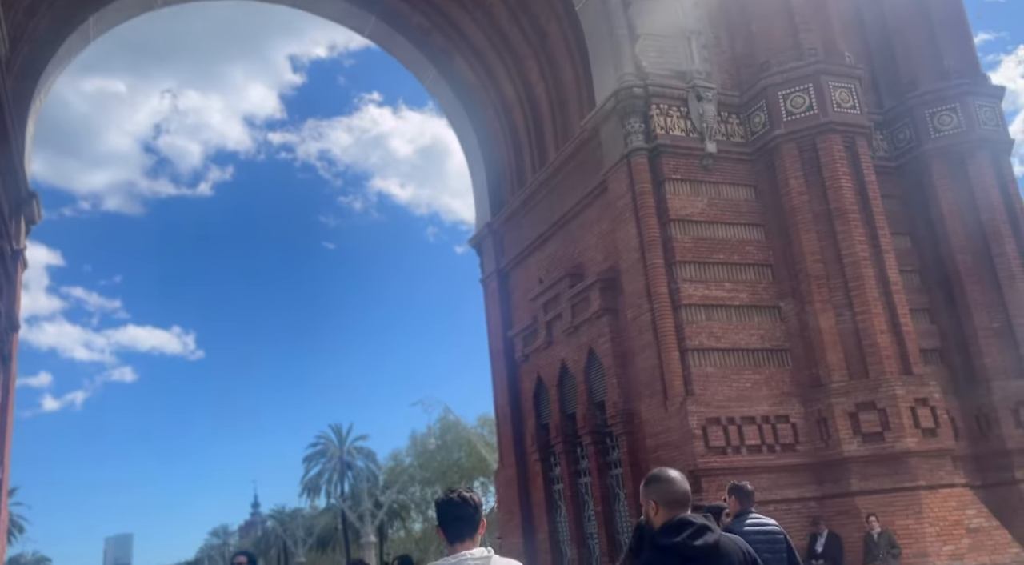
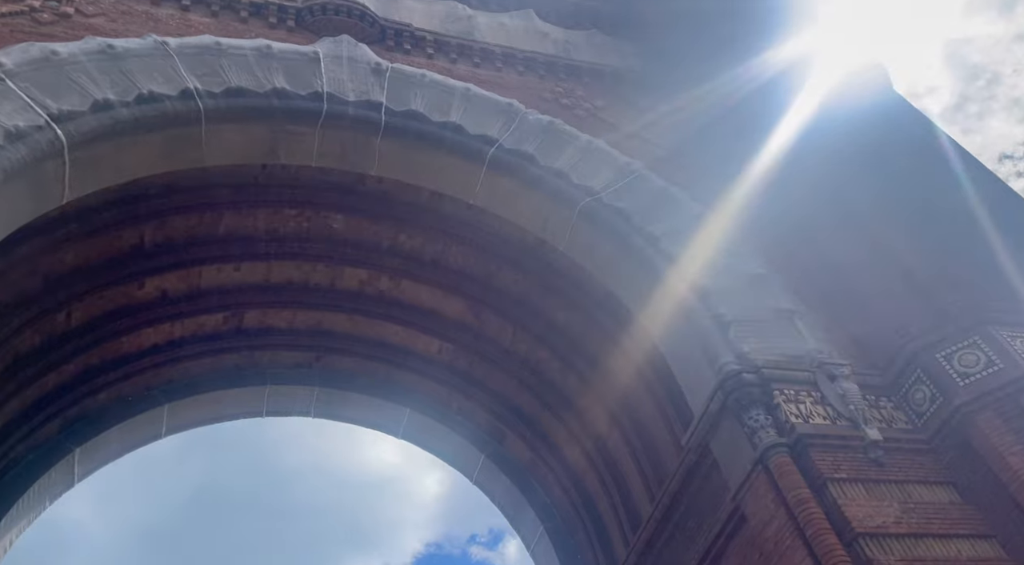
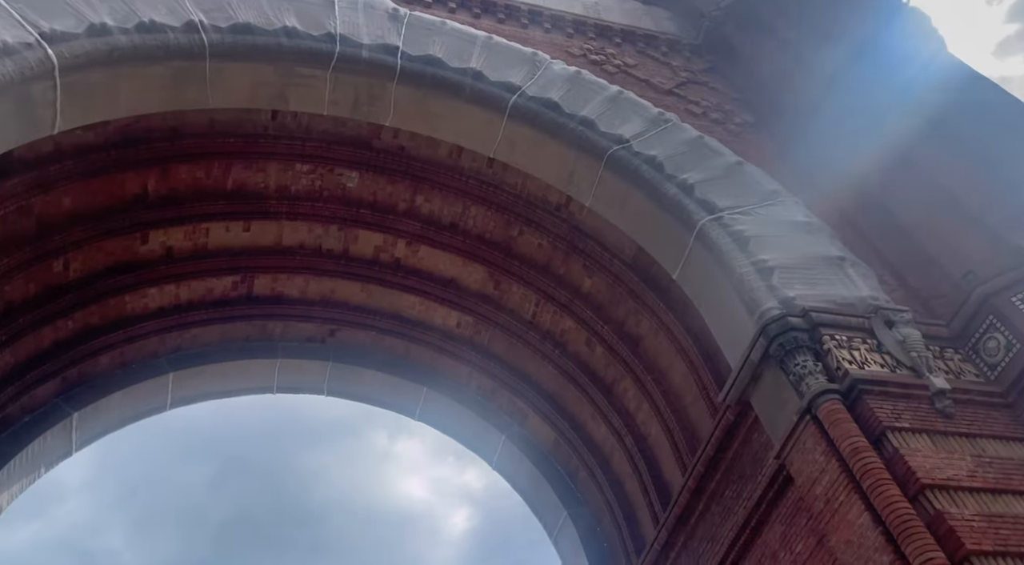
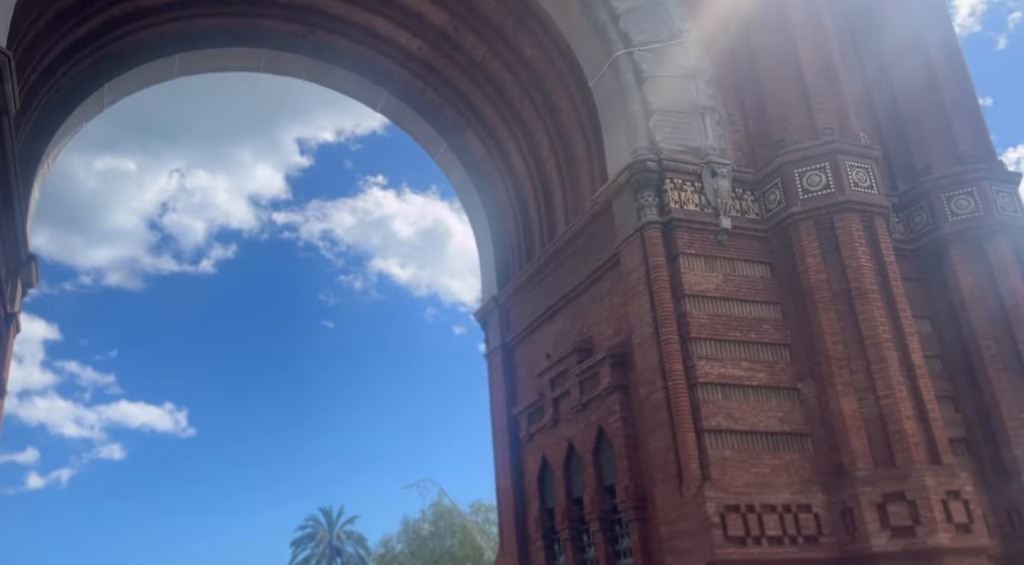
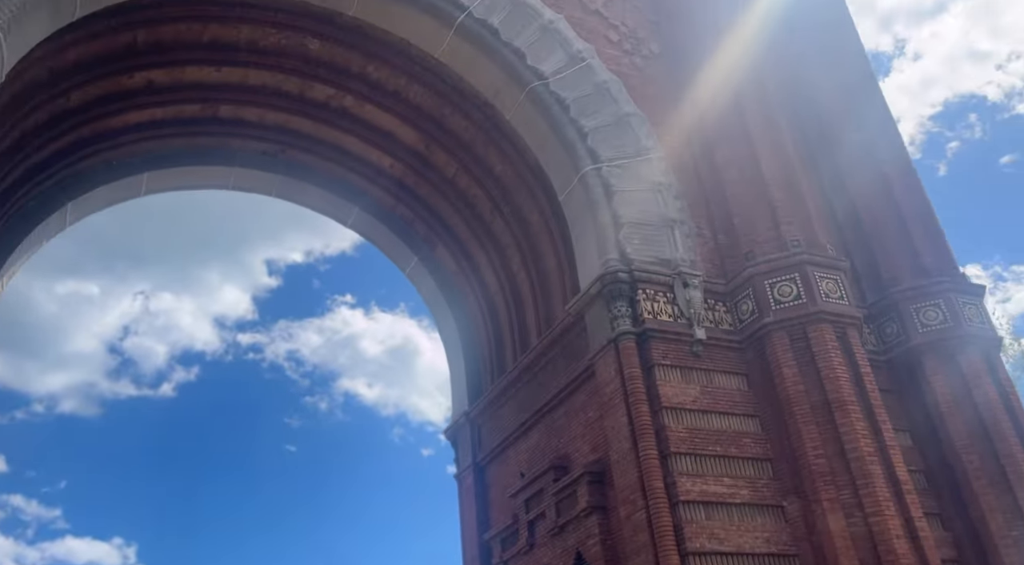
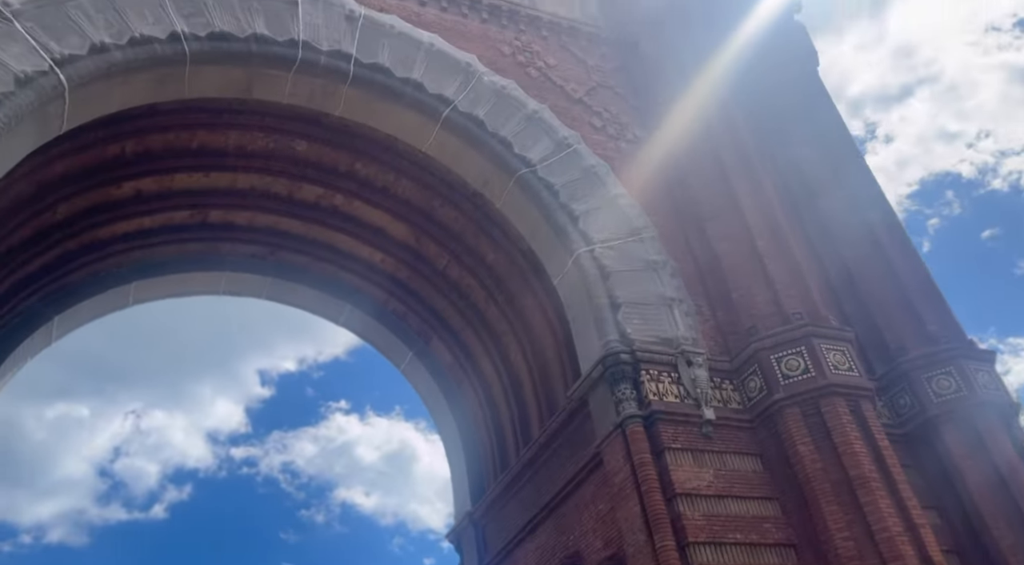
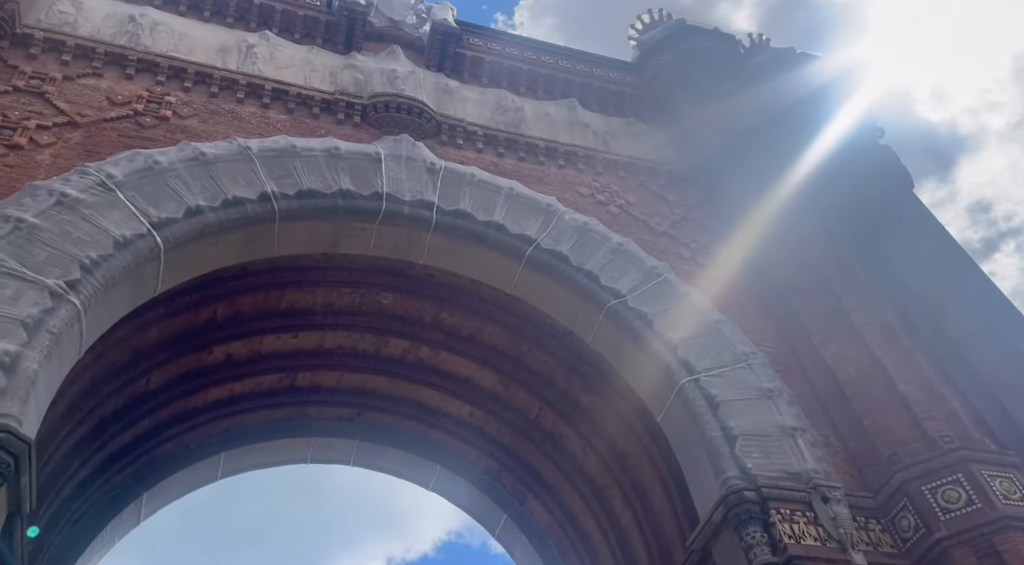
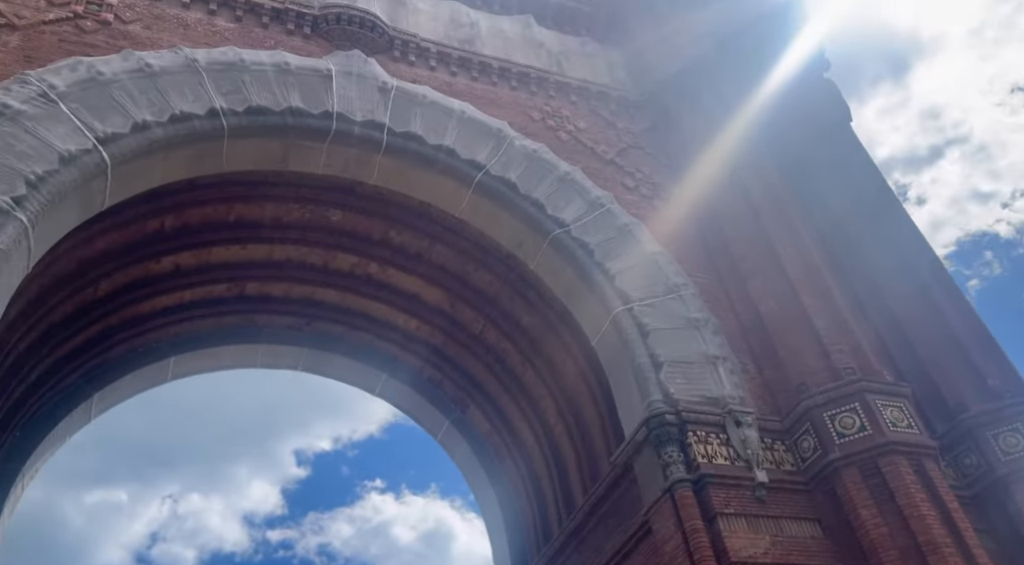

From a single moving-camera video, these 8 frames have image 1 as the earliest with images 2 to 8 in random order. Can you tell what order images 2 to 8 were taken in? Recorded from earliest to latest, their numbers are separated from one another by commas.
4, 5, 6, 8, 7, 2, 3
